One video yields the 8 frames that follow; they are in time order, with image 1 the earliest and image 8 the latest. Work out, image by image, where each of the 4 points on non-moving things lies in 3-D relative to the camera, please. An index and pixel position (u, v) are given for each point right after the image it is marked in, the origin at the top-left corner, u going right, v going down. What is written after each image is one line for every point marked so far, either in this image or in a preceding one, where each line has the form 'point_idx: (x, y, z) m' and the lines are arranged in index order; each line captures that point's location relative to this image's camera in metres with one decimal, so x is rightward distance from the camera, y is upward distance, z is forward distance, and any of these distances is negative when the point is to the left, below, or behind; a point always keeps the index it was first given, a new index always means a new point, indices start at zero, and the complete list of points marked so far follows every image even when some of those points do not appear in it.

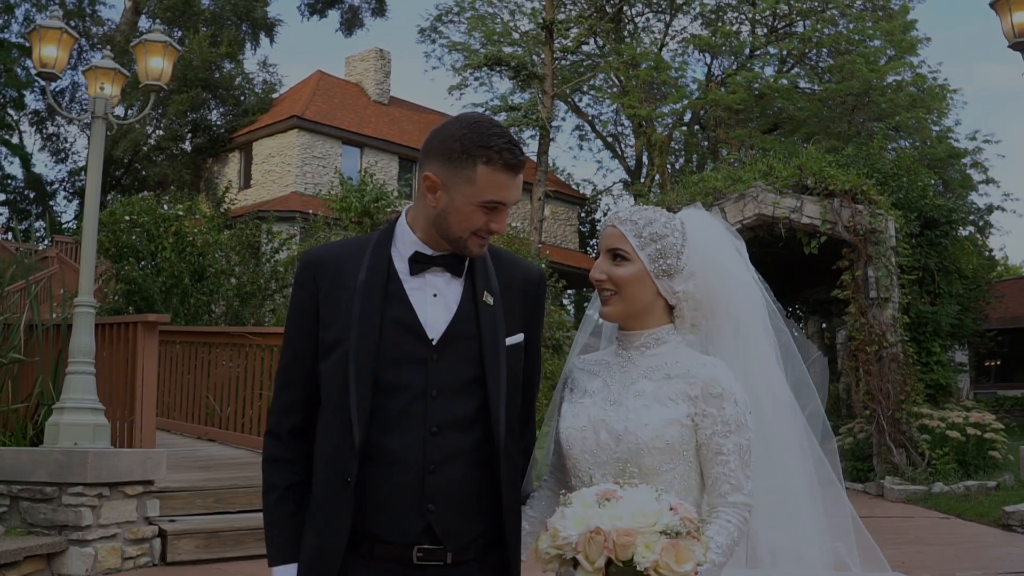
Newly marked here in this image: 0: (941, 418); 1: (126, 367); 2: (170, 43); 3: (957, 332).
0: (+4.8, -1.5, +9.5) m
1: (-2.7, -0.5, +6.0) m
2: (-2.2, +1.6, +5.6) m
3: (+7.7, -0.8, +14.7) m
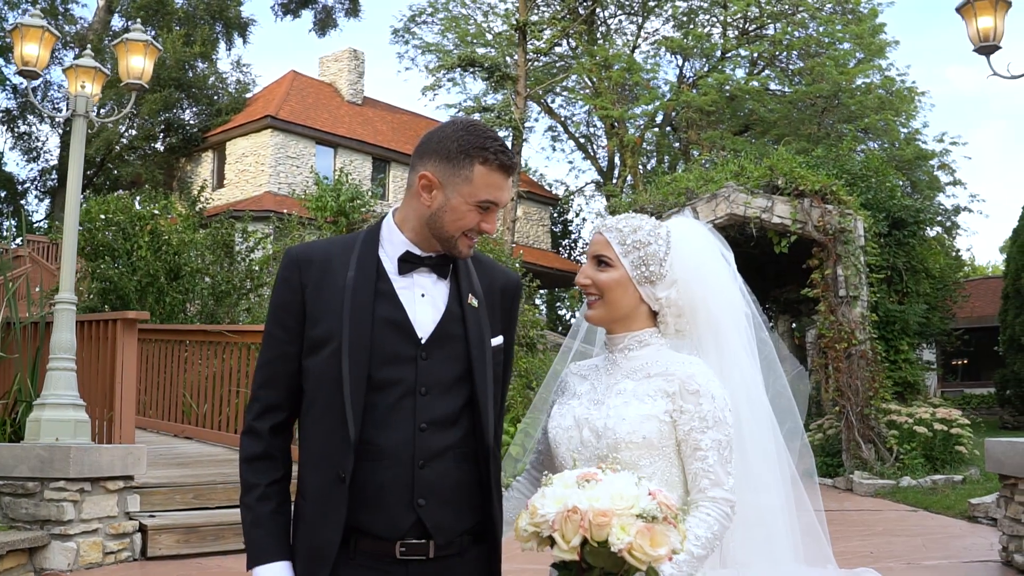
0: (+4.5, -1.4, +9.8) m
1: (-2.8, -0.5, +6.0) m
2: (-2.4, +1.6, +5.6) m
3: (+7.3, -0.7, +15.0) m
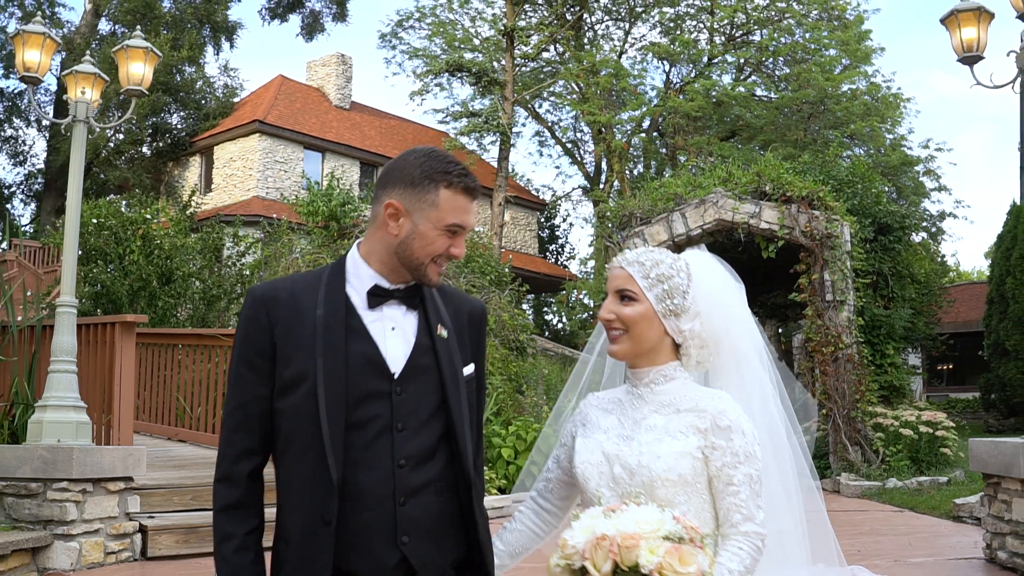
0: (+4.4, -1.5, +9.9) m
1: (-2.9, -0.6, +6.0) m
2: (-2.4, +1.6, +5.7) m
3: (+7.1, -0.8, +15.2) m
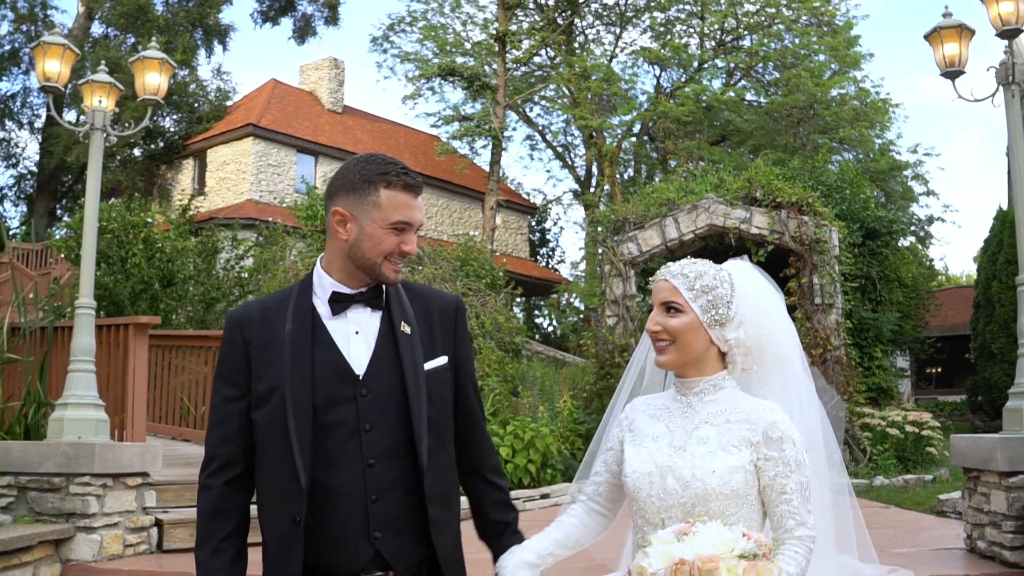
0: (+4.4, -1.5, +10.2) m
1: (-2.9, -0.6, +6.2) m
2: (-2.4, +1.6, +5.9) m
3: (+7.0, -0.9, +15.5) m
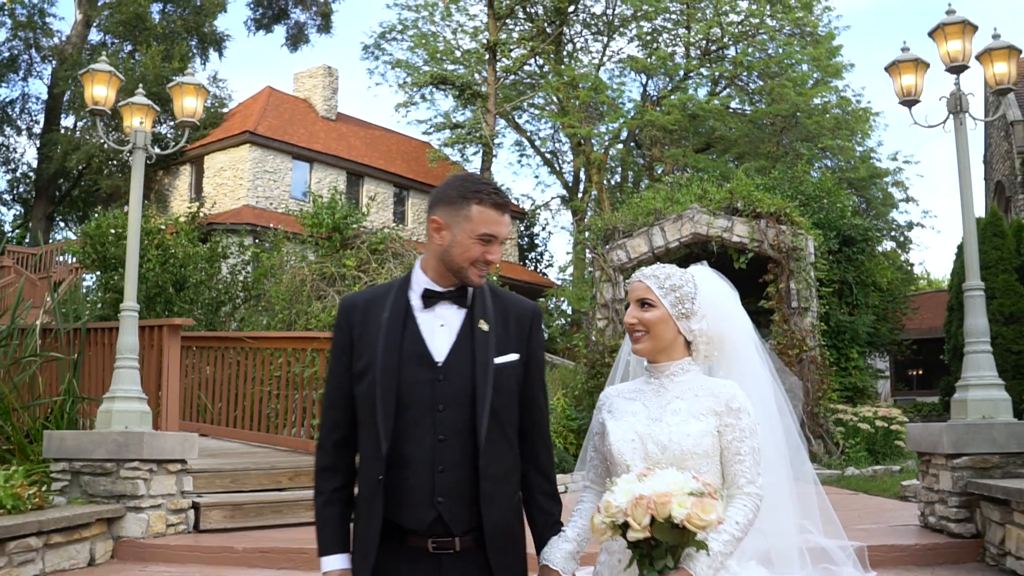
0: (+4.3, -1.6, +10.9) m
1: (-2.8, -0.6, +6.8) m
2: (-2.3, +1.5, +6.5) m
3: (+6.8, -1.0, +16.3) m
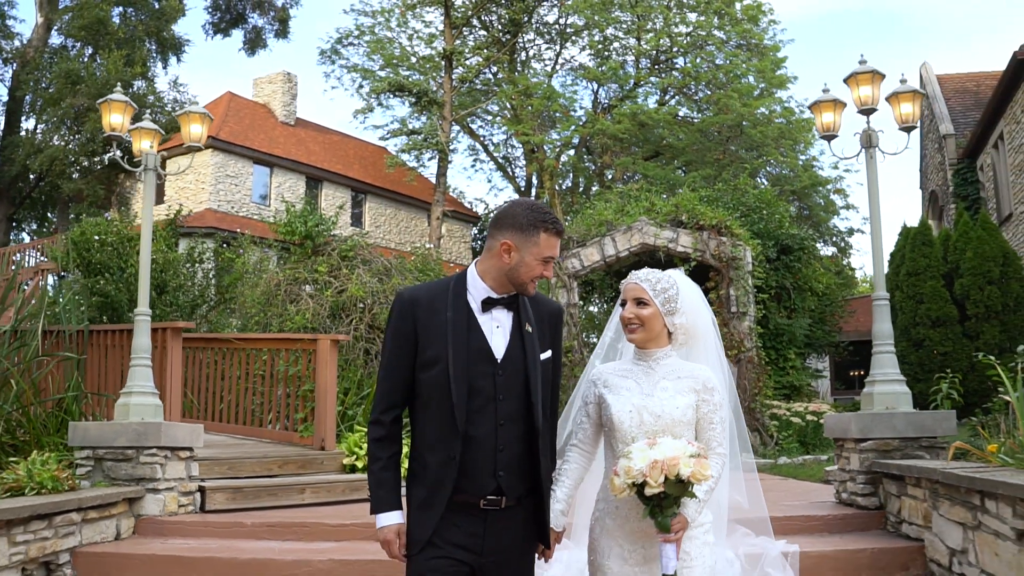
0: (+3.8, -1.7, +12.0) m
1: (-3.1, -0.7, +7.5) m
2: (-2.6, +1.5, +7.2) m
3: (+6.0, -1.1, +17.5) m
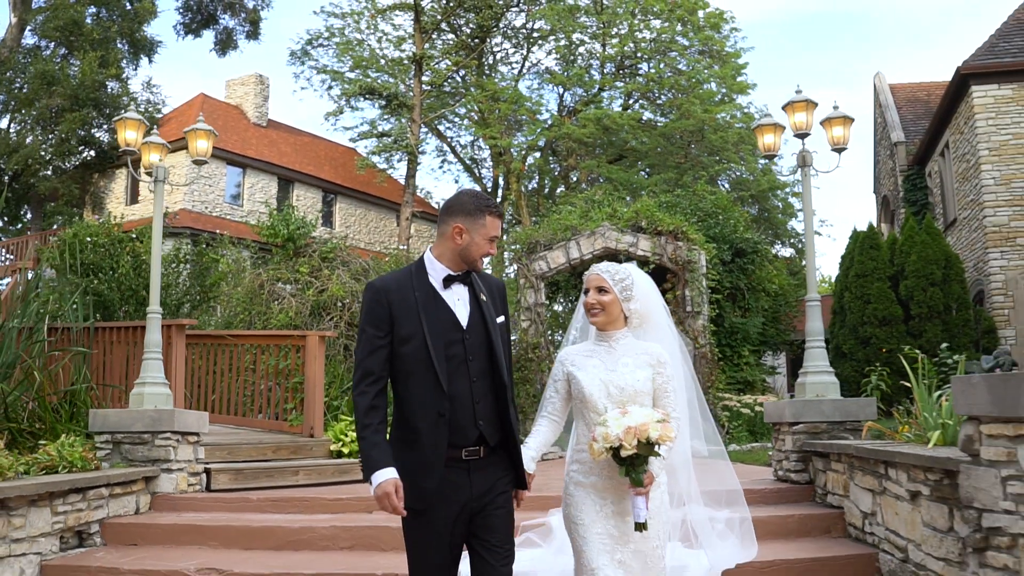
0: (+3.4, -1.7, +12.9) m
1: (-3.3, -0.7, +8.2) m
2: (-2.8, +1.5, +7.9) m
3: (+5.4, -1.1, +18.5) m
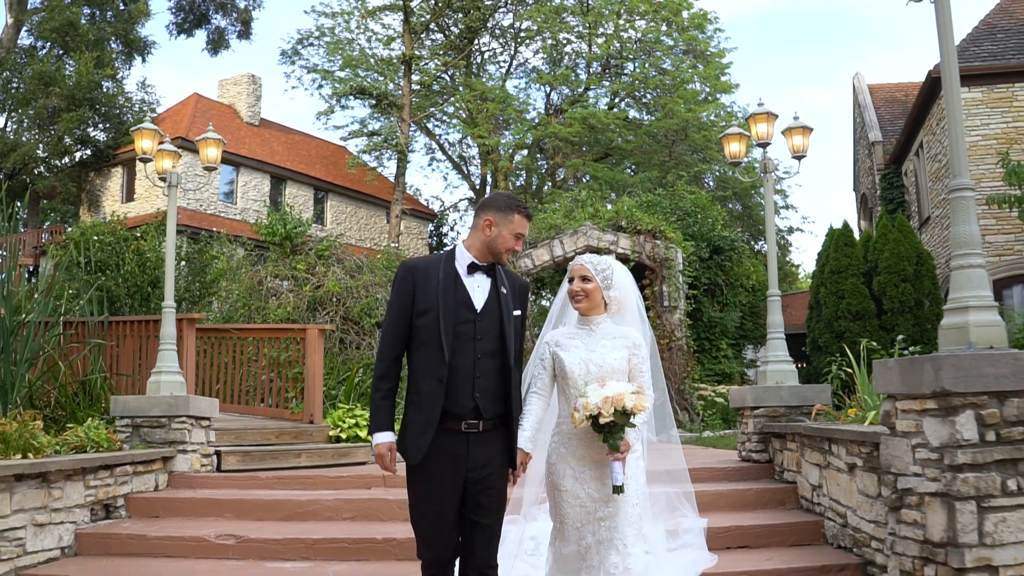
0: (+3.2, -1.6, +13.7) m
1: (-3.5, -0.6, +8.8) m
2: (-2.9, +1.5, +8.6) m
3: (+5.1, -1.0, +19.3) m
